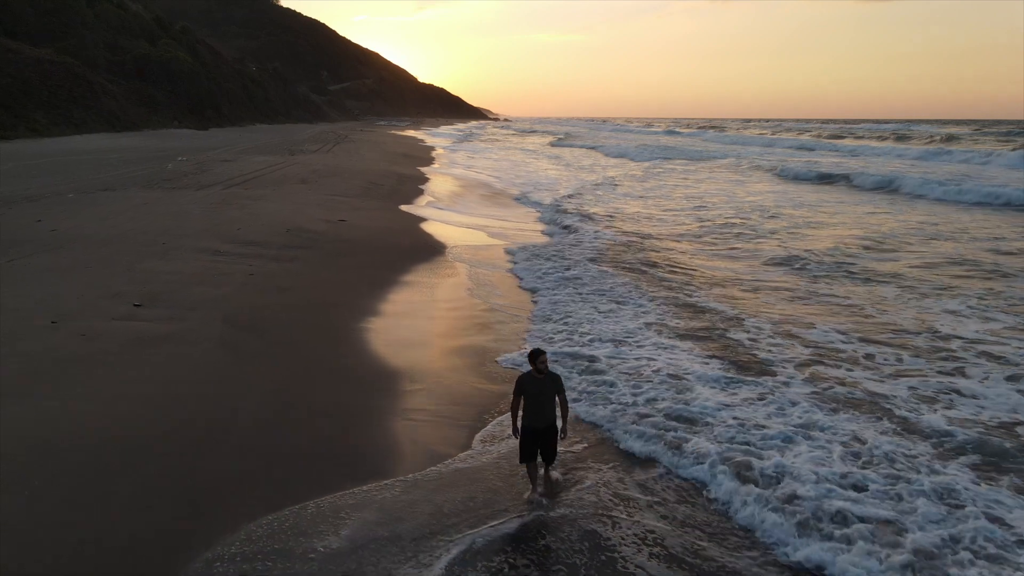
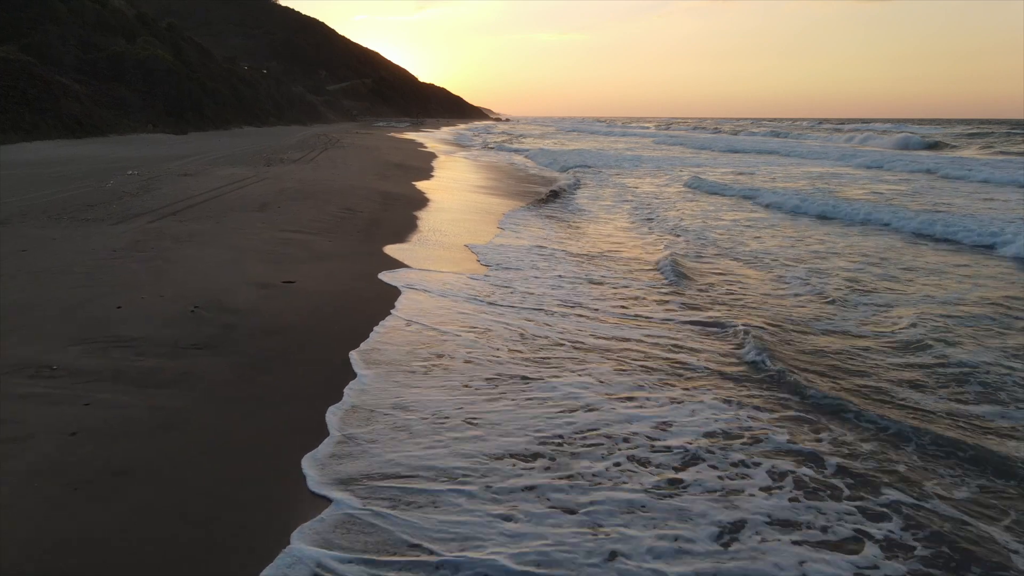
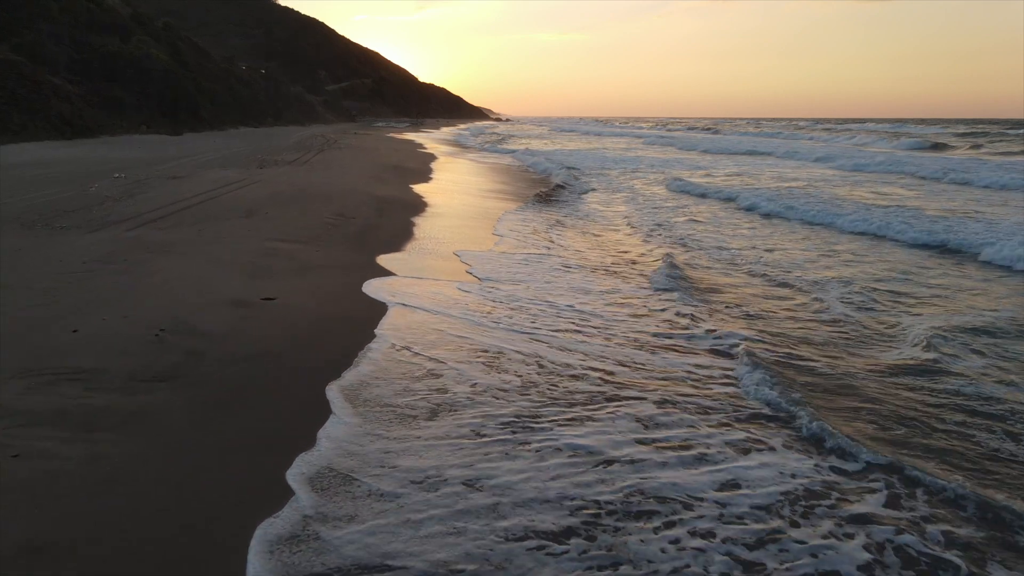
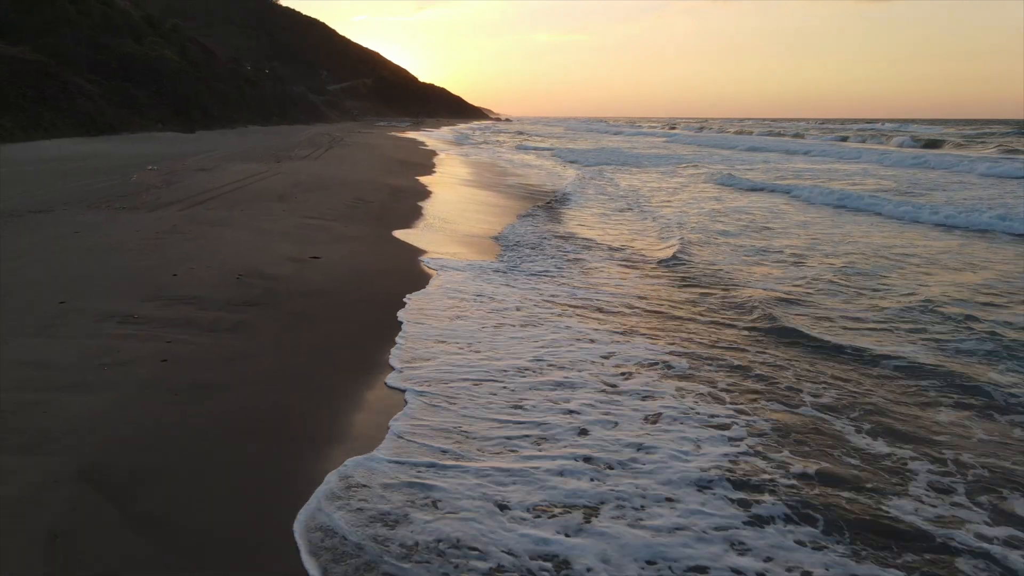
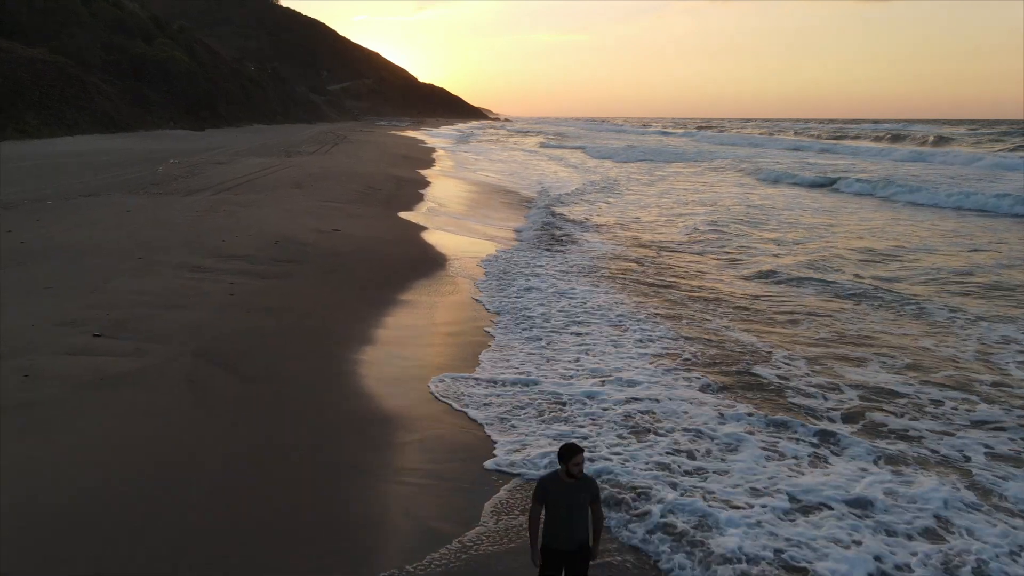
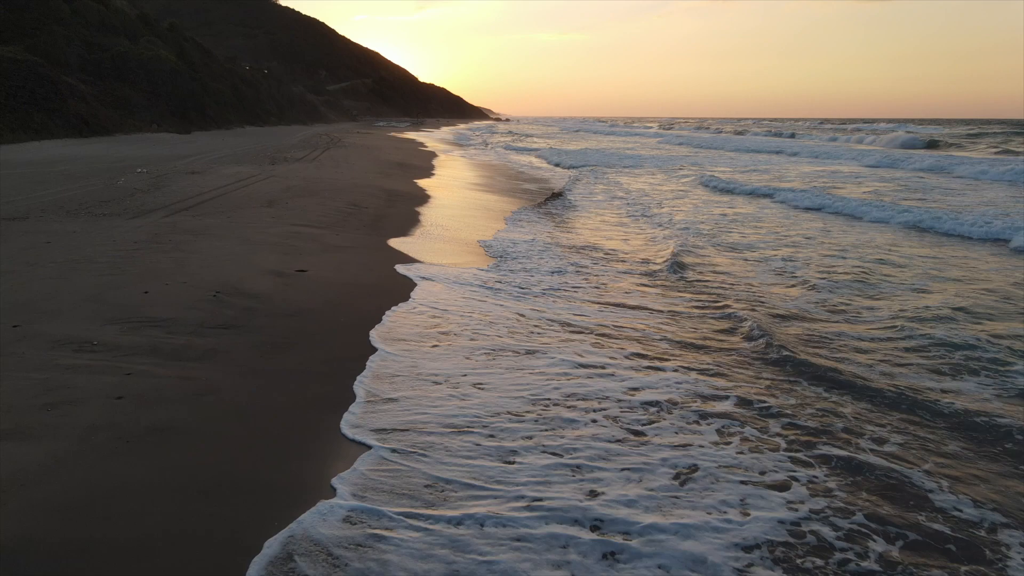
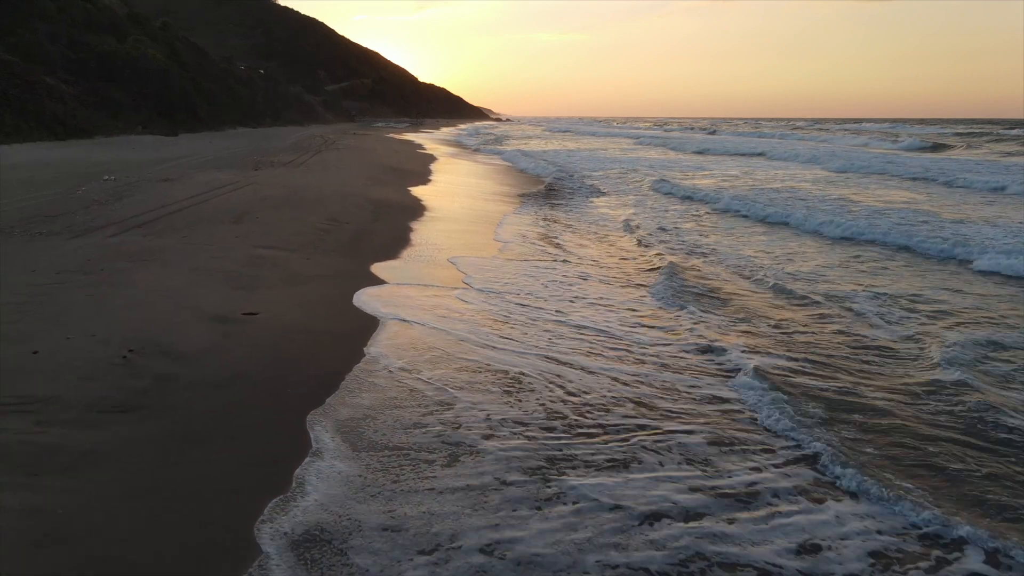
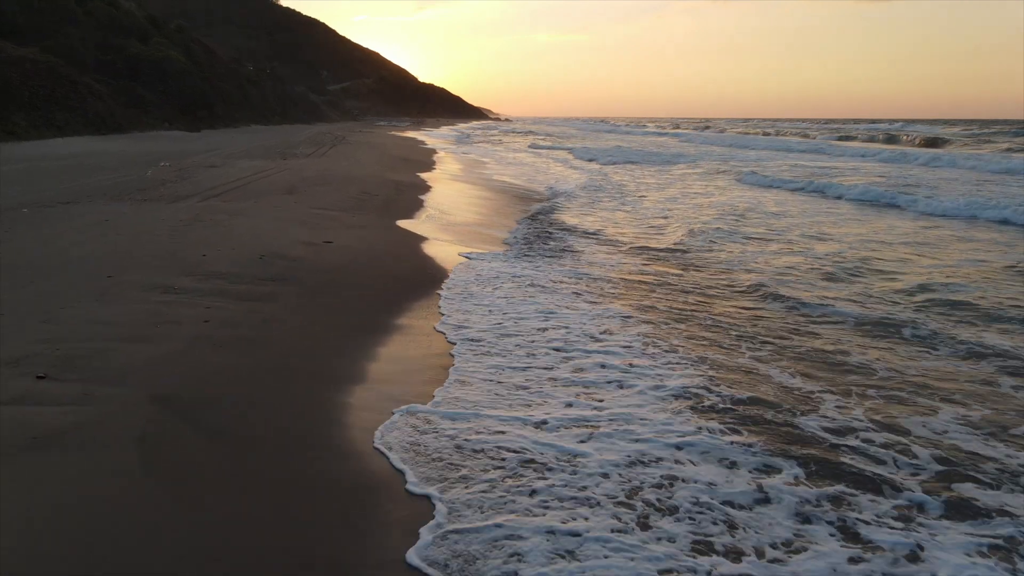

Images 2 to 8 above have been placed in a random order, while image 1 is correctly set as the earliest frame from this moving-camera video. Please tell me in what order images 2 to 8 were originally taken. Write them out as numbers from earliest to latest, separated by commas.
5, 8, 4, 6, 2, 3, 7
